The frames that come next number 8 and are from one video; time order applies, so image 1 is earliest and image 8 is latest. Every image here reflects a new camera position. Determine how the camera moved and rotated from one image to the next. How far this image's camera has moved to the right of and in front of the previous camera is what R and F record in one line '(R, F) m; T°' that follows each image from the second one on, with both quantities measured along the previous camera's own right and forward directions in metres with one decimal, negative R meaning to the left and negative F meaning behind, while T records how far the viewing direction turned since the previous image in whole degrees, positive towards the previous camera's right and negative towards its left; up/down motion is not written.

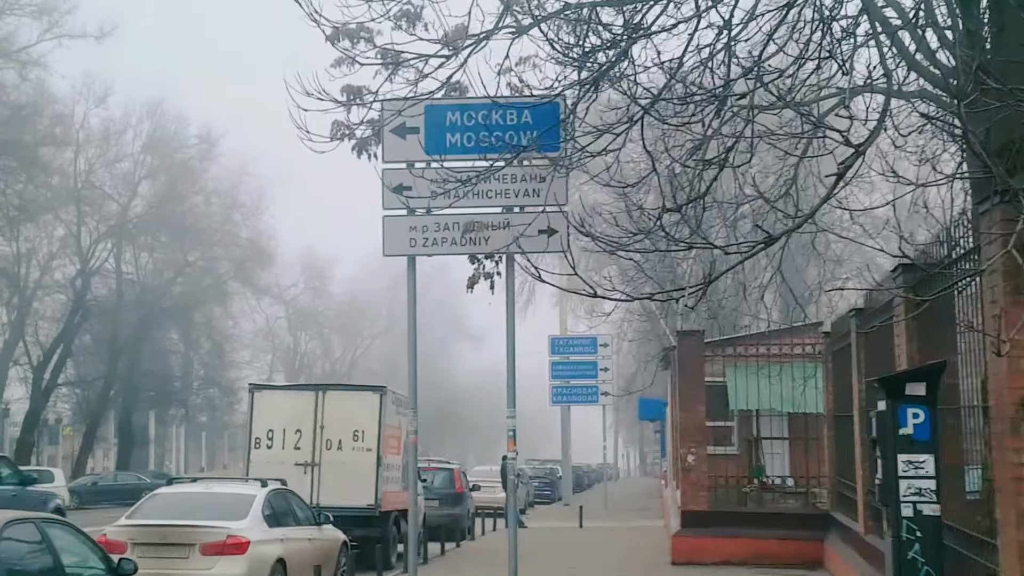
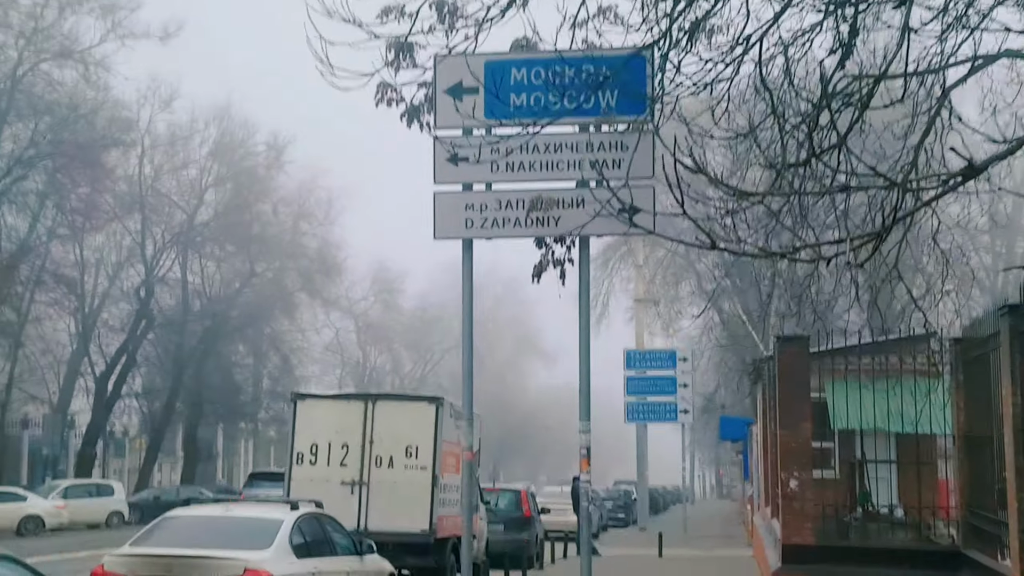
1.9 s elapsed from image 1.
(0.0, +1.3) m; -5°
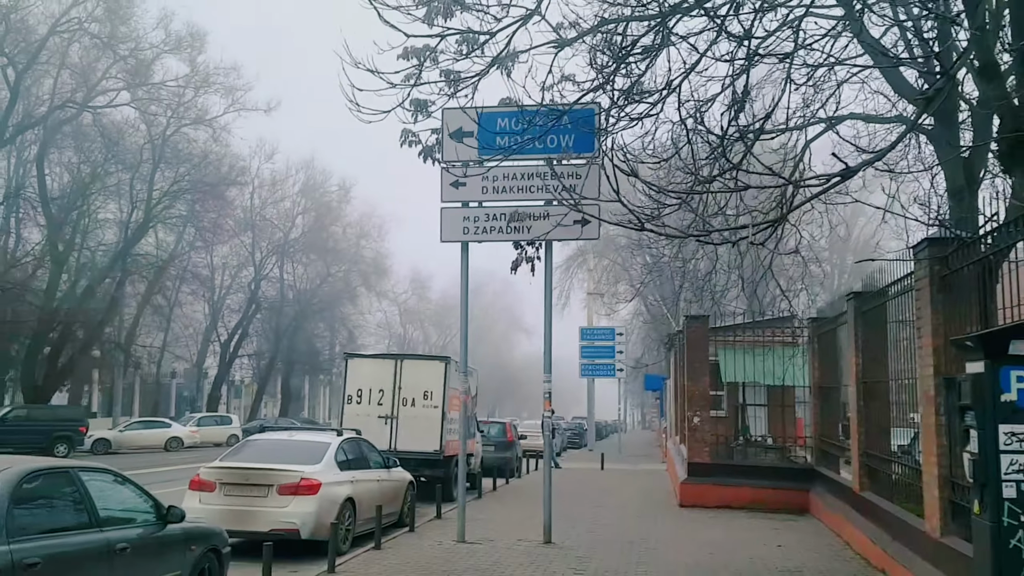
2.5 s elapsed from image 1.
(+2.2, -8.2) m; -4°
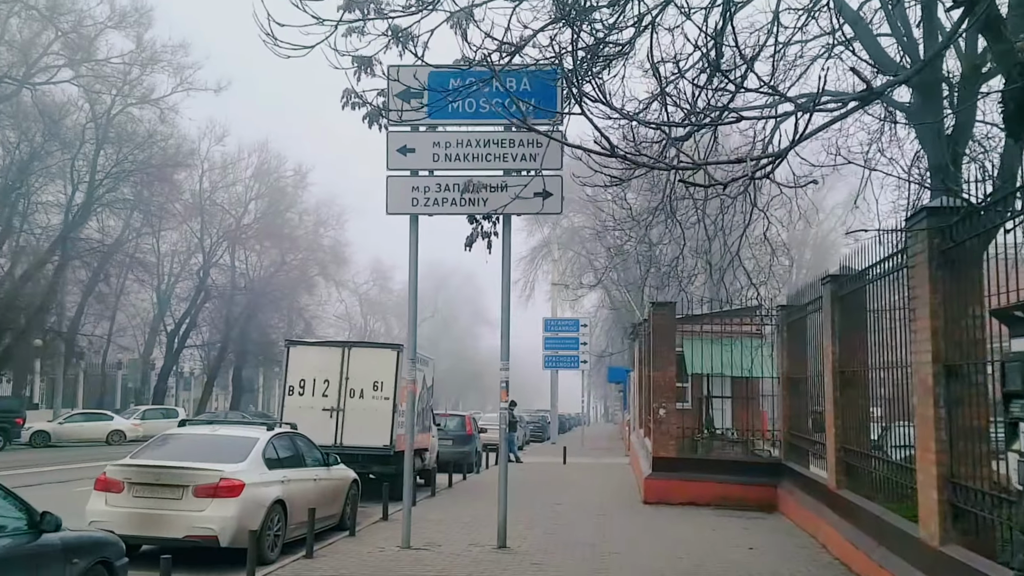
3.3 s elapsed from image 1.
(+0.1, +0.7) m; +2°
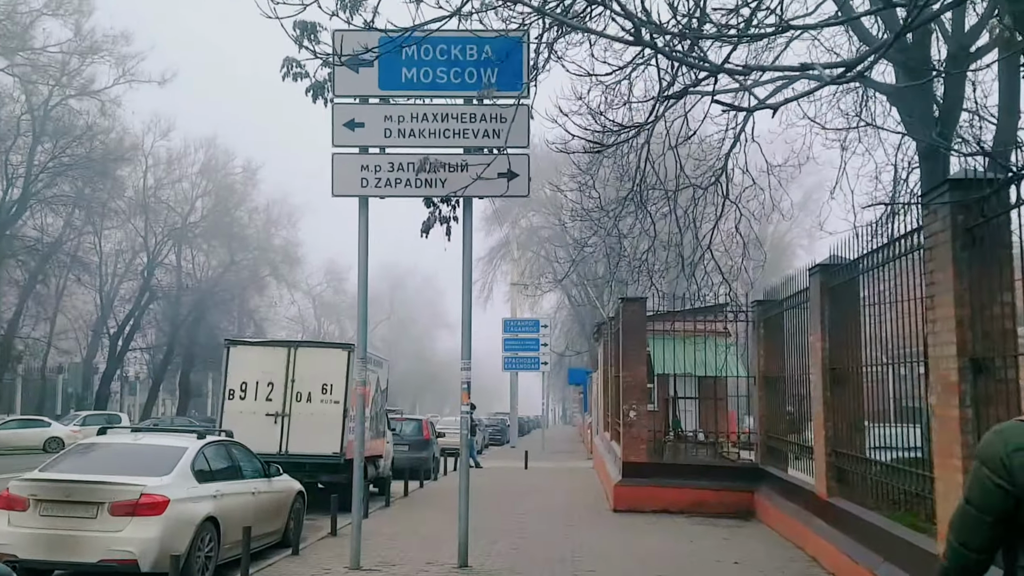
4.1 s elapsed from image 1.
(0.0, +0.7) m; +3°
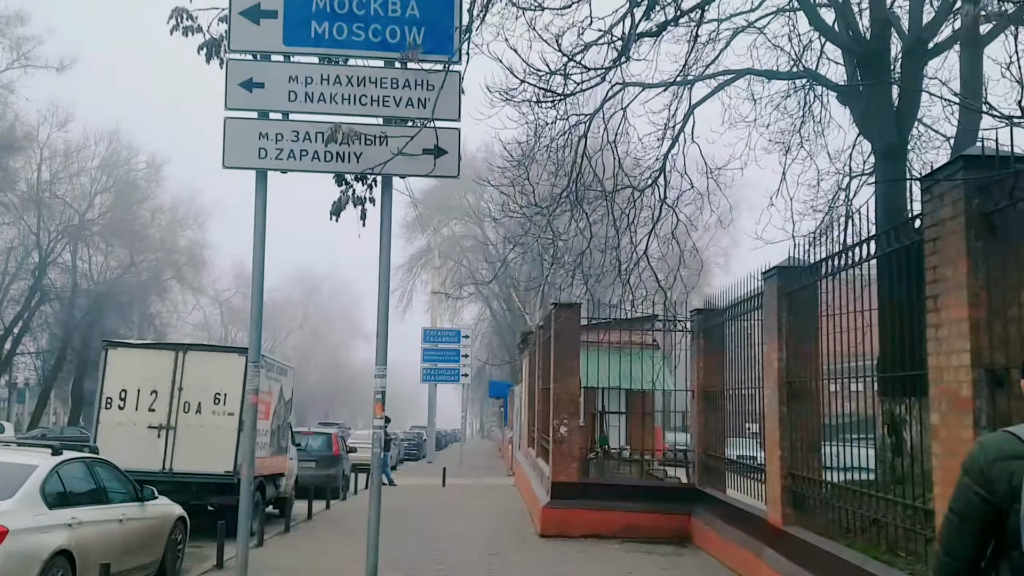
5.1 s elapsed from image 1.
(0.0, +0.8) m; +5°
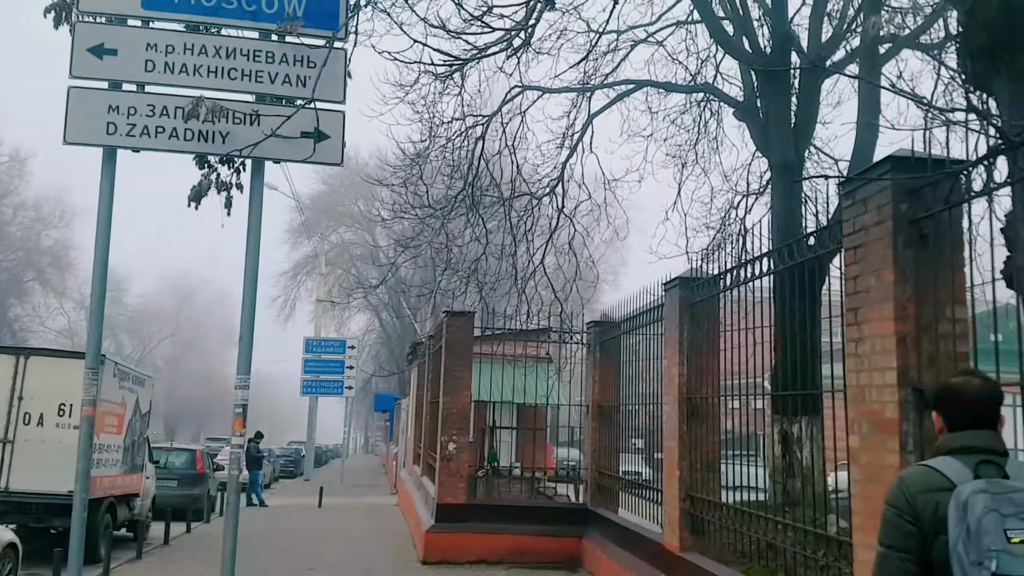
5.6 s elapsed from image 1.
(0.0, +0.5) m; +7°
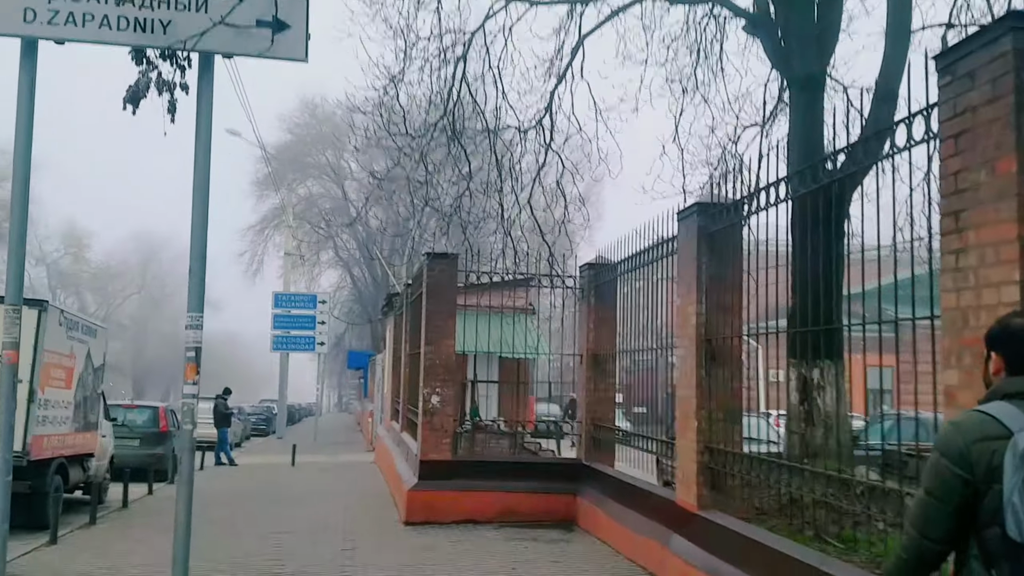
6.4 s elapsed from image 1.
(-0.1, +0.7) m; +2°
